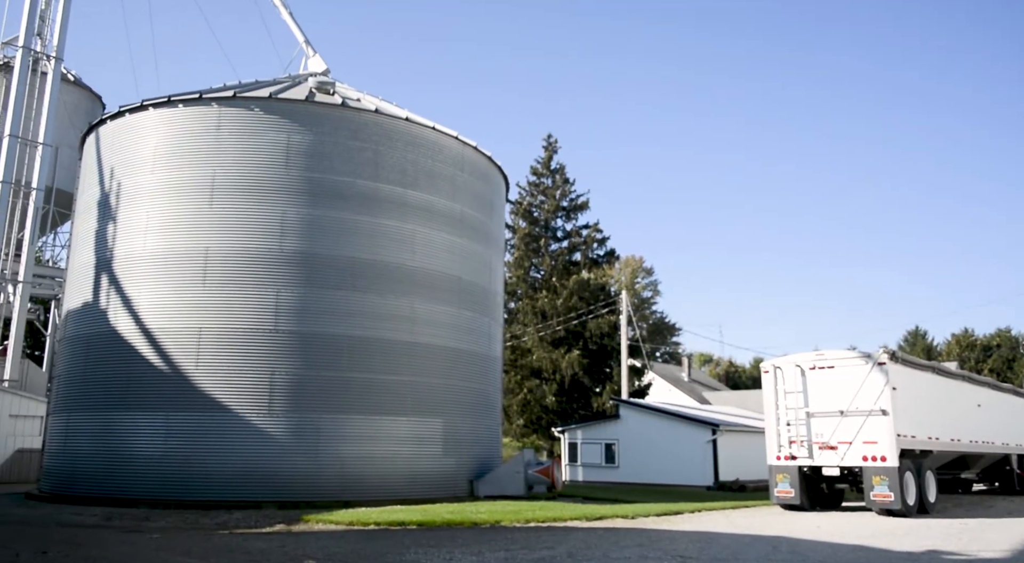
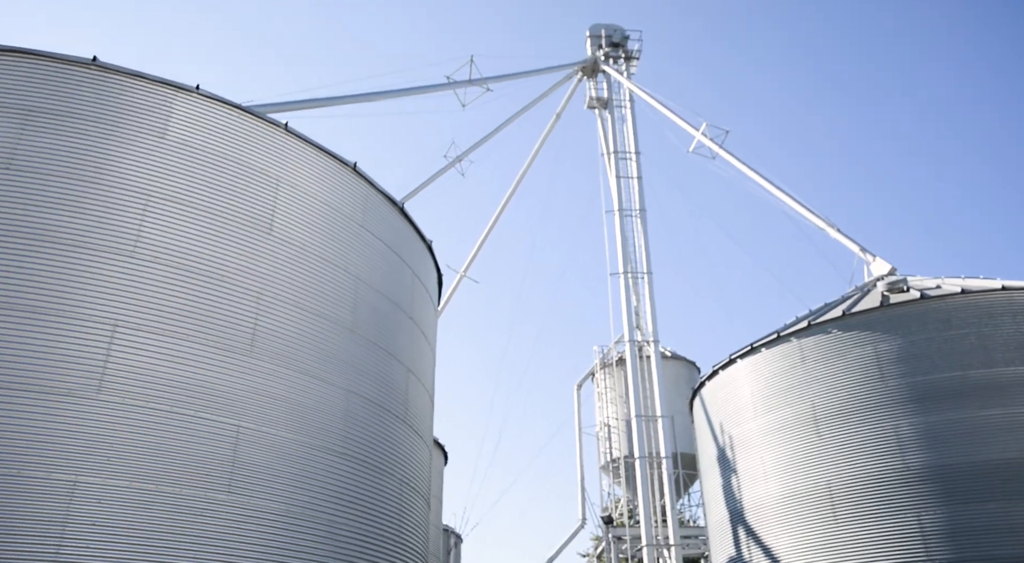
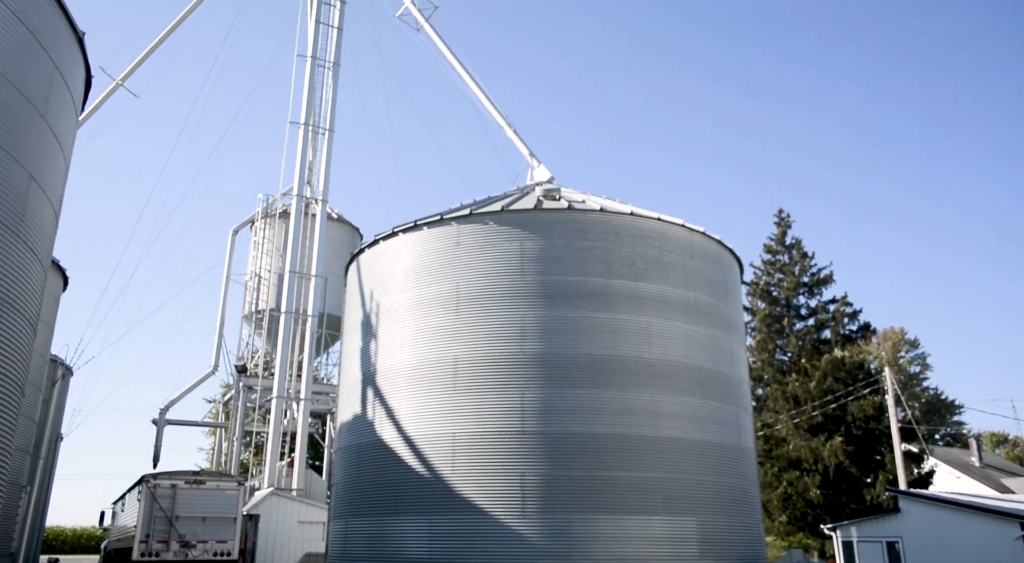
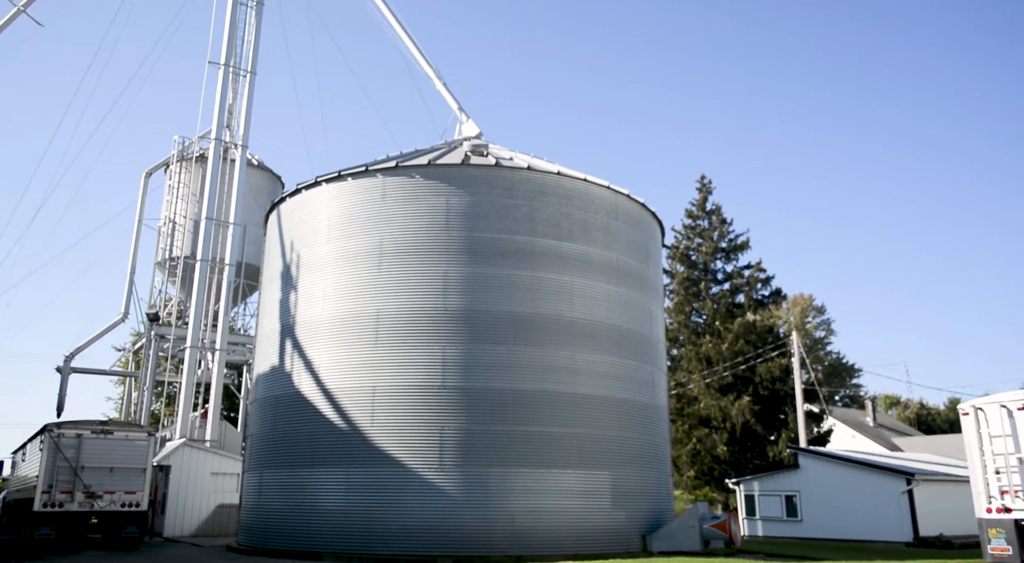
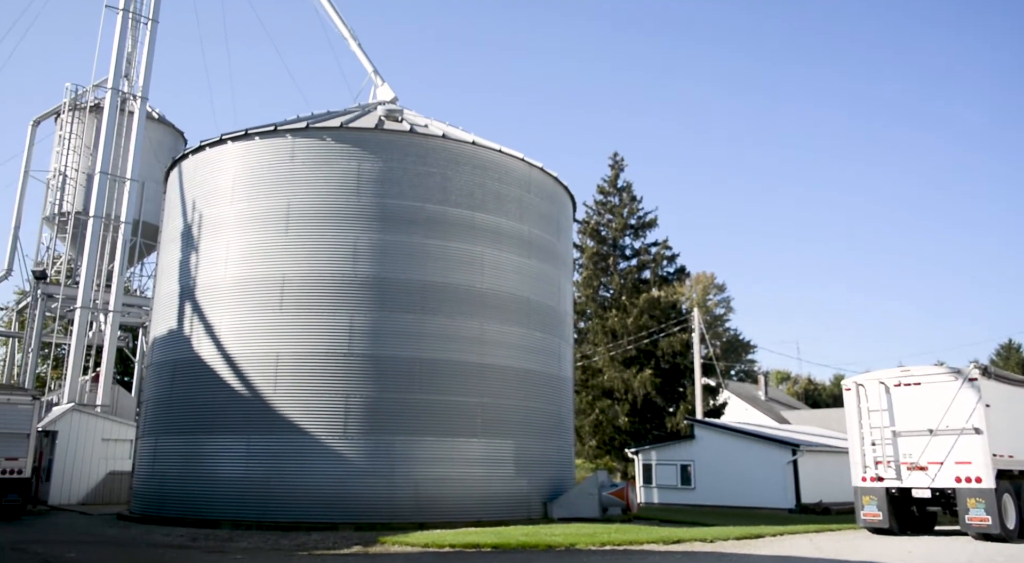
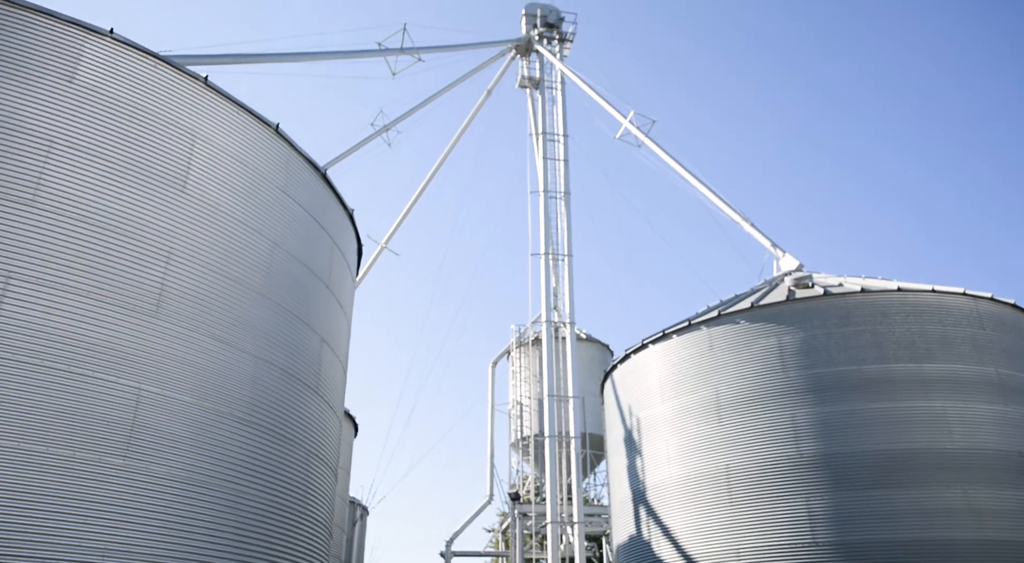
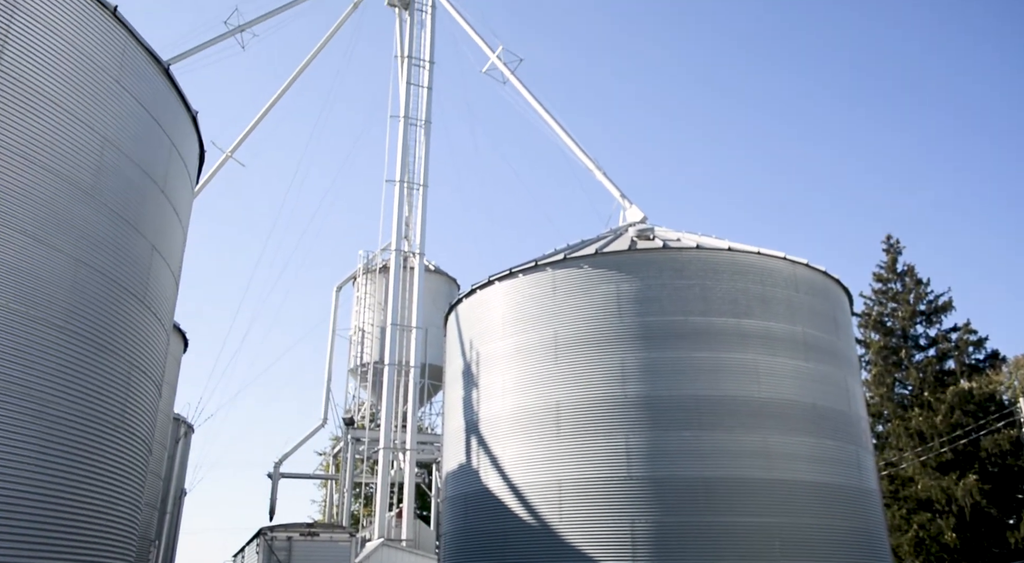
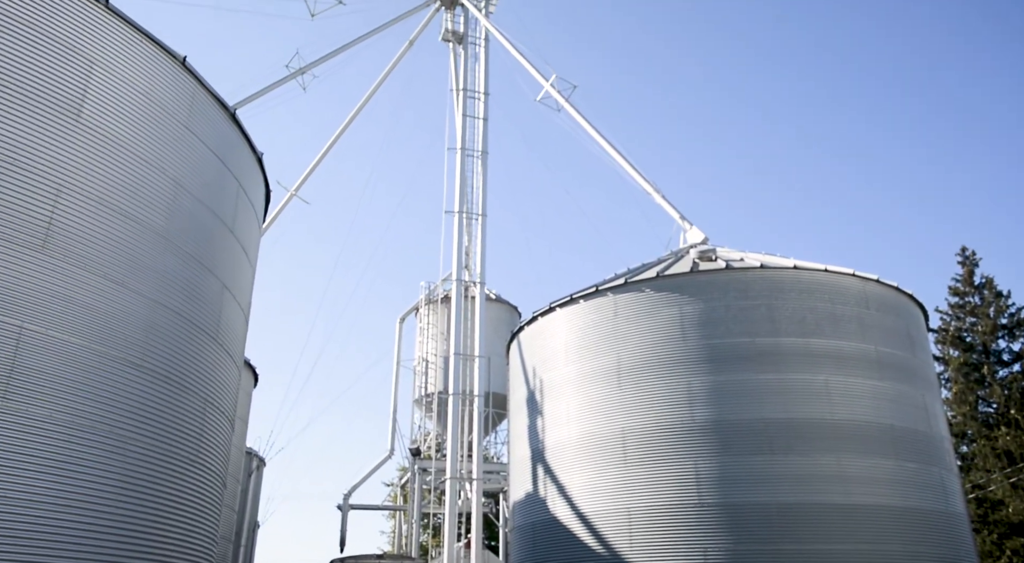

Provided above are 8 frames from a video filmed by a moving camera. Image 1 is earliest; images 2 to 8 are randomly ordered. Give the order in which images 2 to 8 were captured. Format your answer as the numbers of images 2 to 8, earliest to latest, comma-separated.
5, 4, 3, 7, 8, 6, 2
